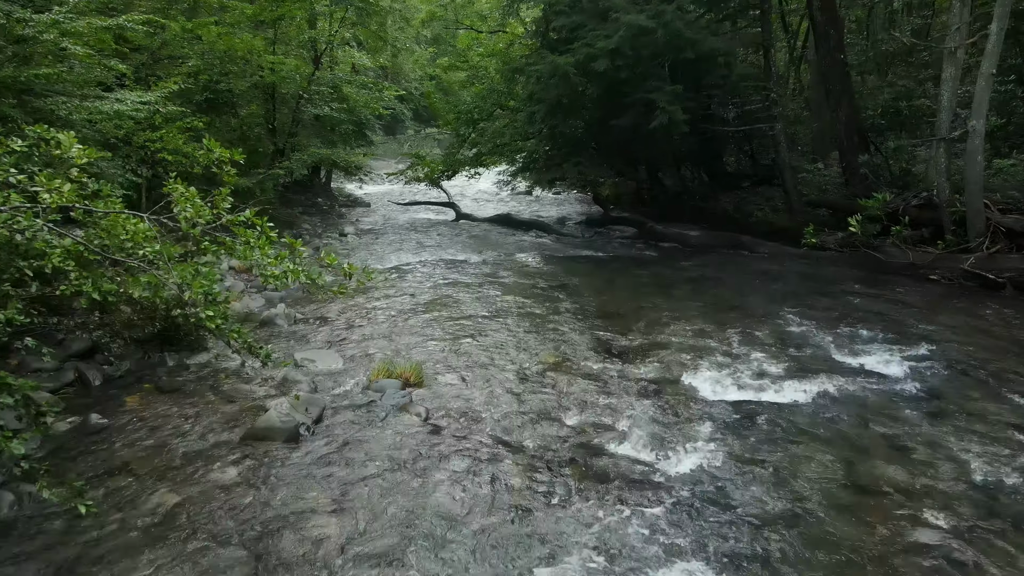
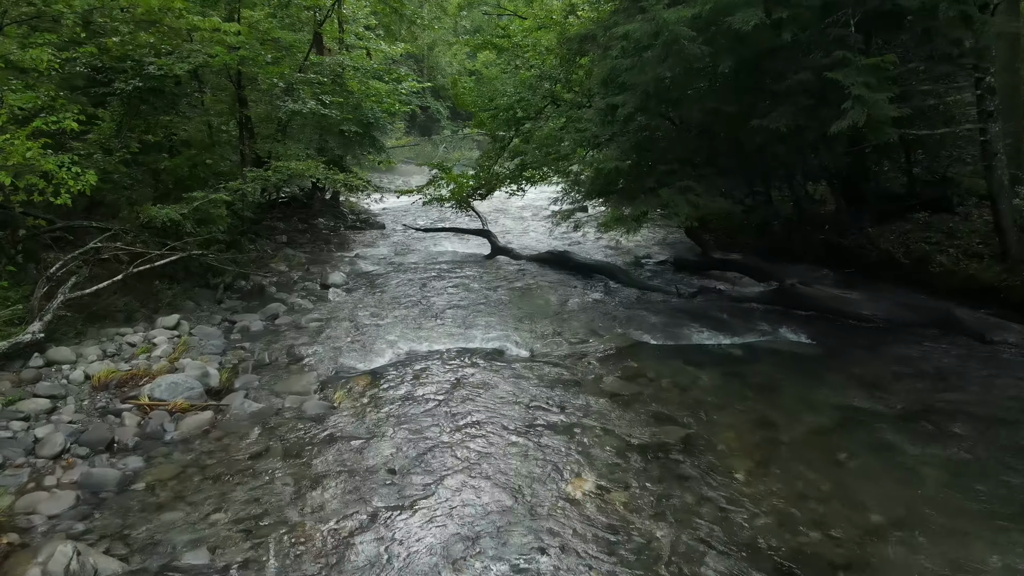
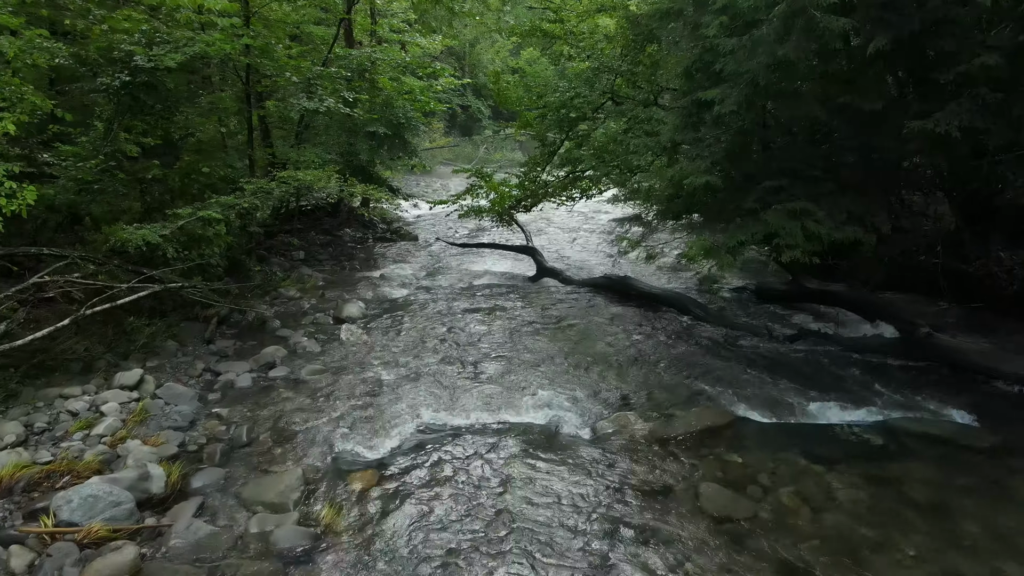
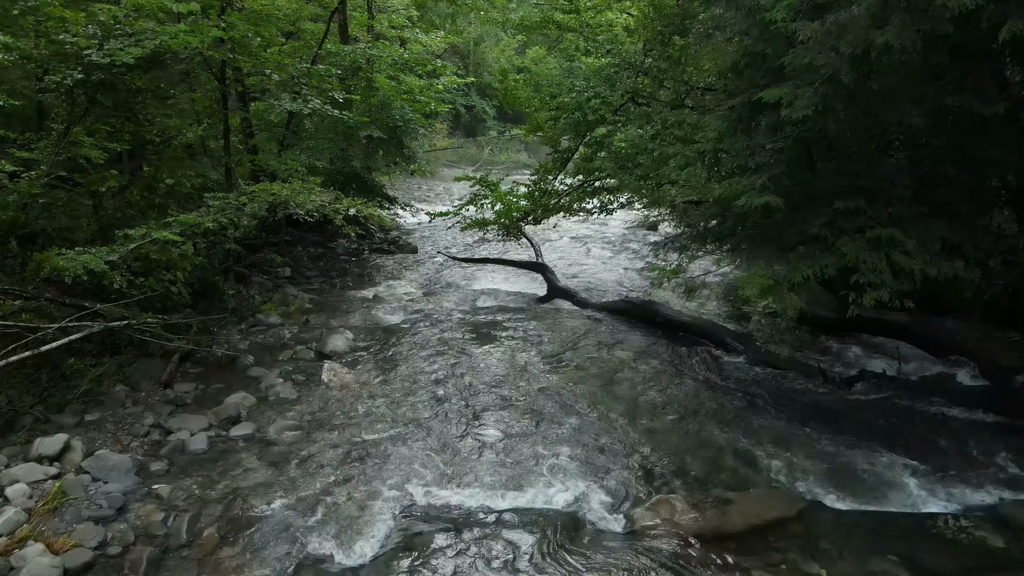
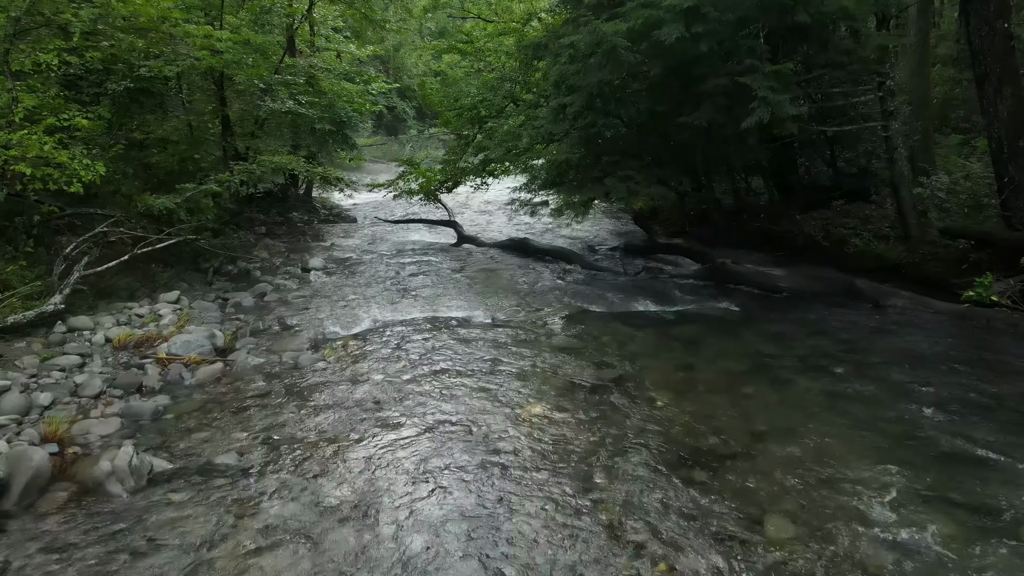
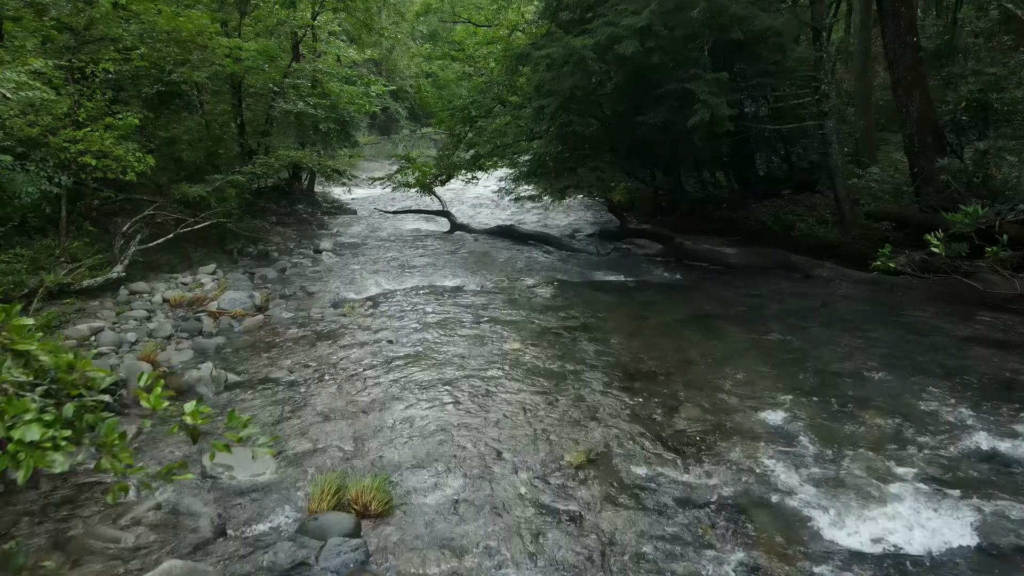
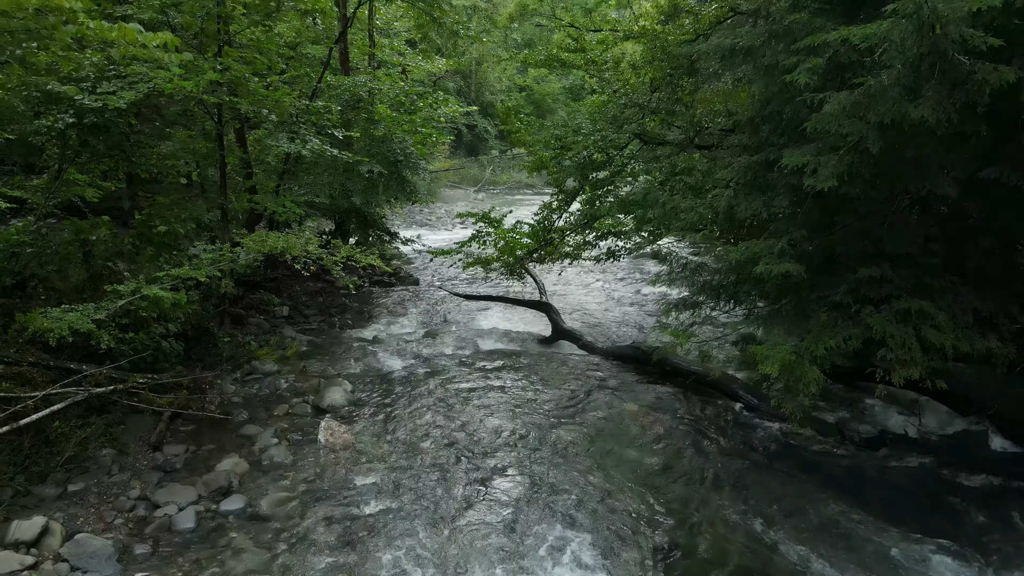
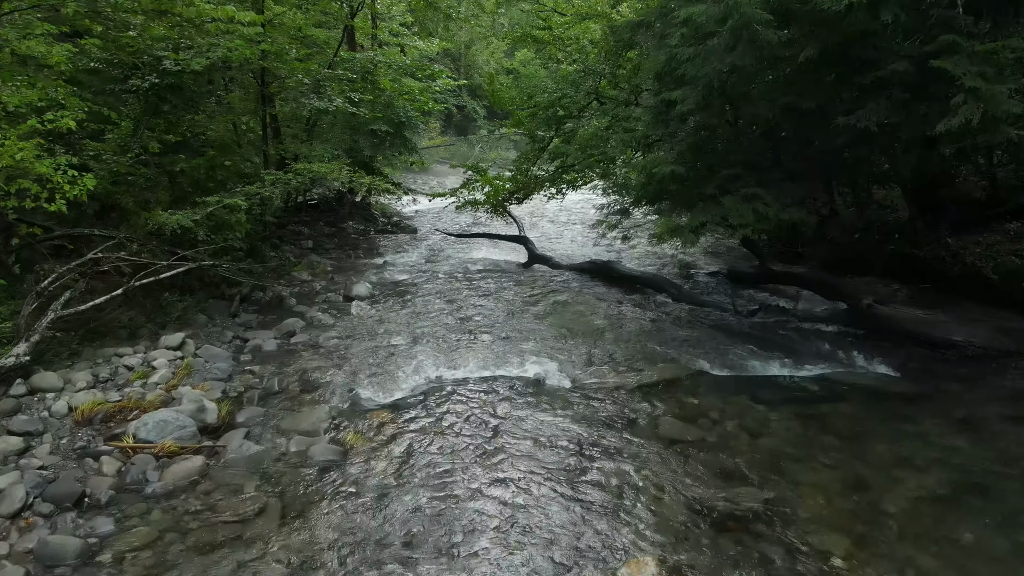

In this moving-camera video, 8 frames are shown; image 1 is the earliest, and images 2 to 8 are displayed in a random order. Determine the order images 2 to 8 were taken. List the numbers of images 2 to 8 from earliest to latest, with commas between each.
6, 5, 2, 8, 3, 4, 7
